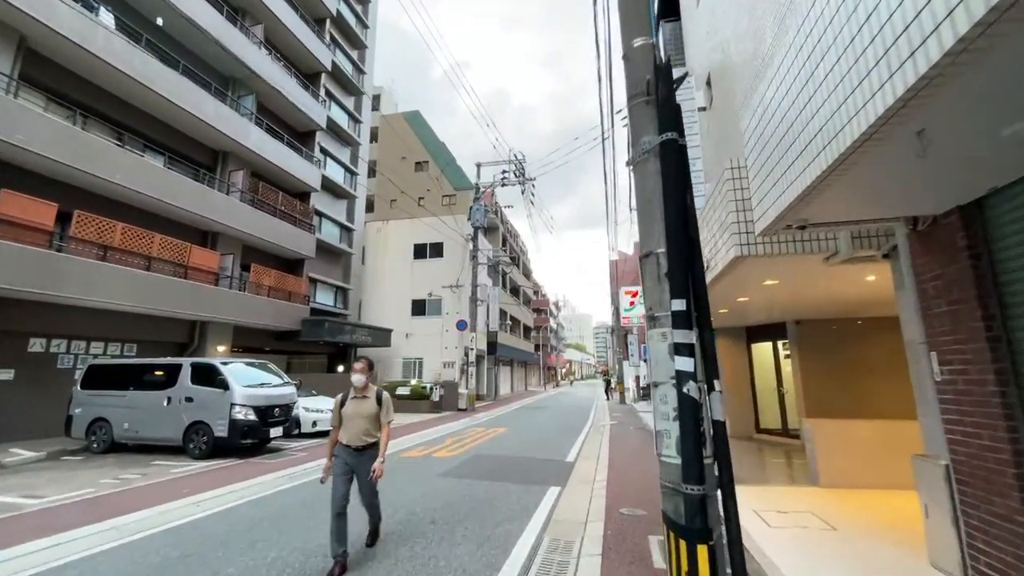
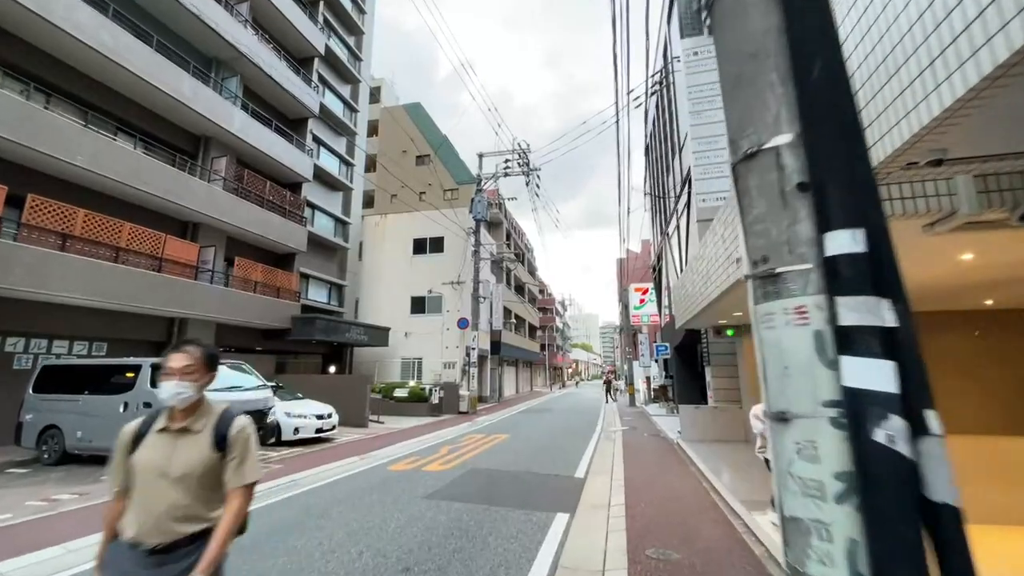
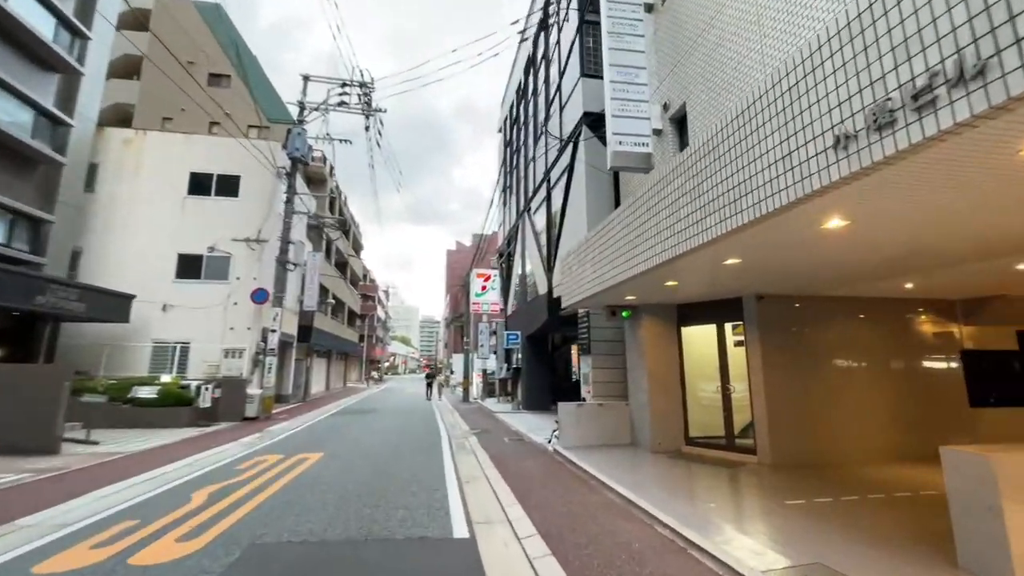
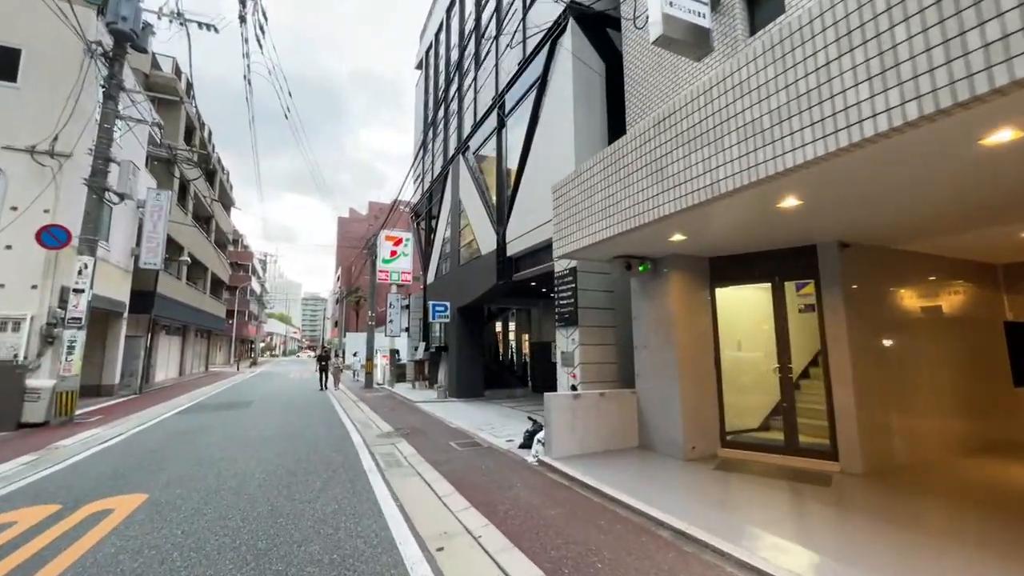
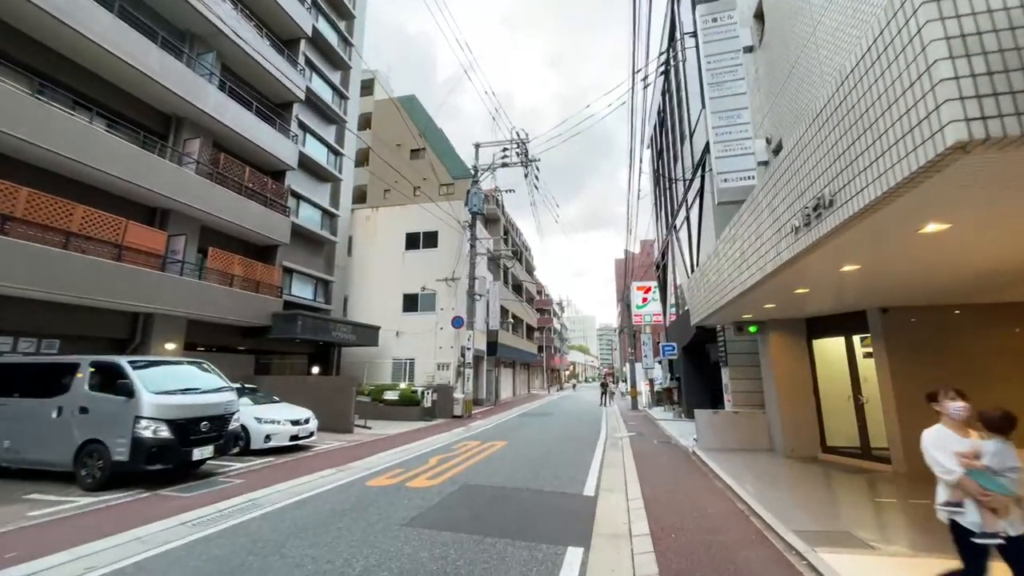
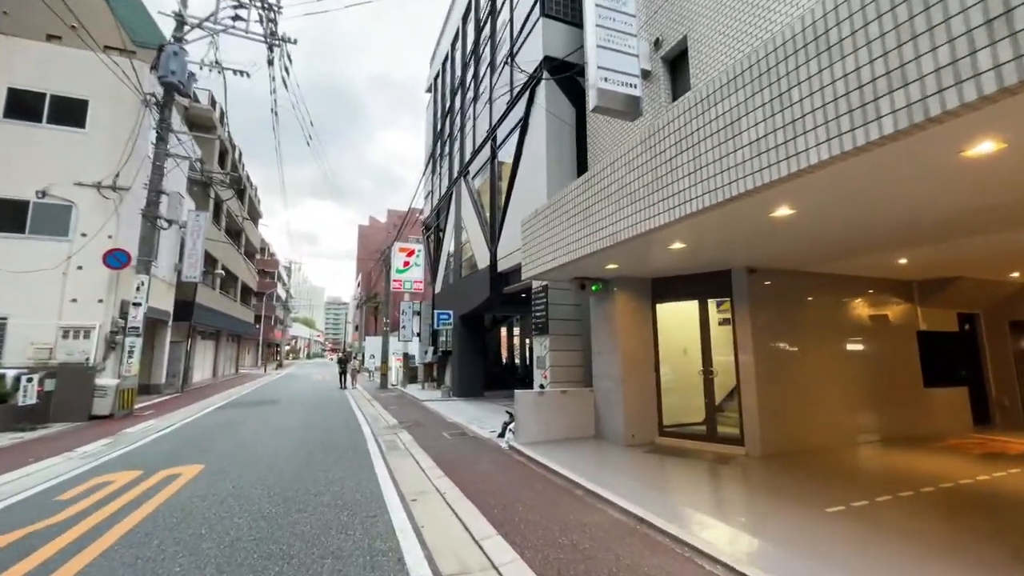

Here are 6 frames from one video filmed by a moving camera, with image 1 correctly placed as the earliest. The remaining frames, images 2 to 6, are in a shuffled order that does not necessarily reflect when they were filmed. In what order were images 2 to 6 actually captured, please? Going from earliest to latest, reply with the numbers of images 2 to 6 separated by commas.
2, 5, 3, 6, 4
